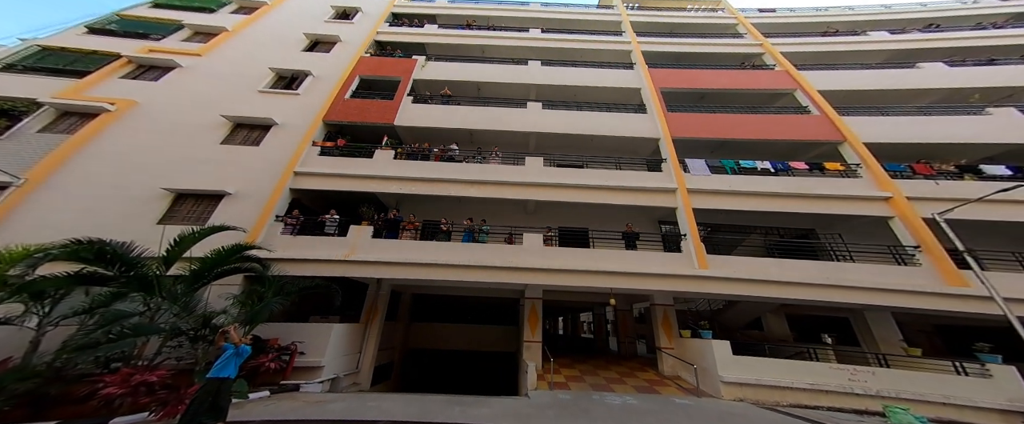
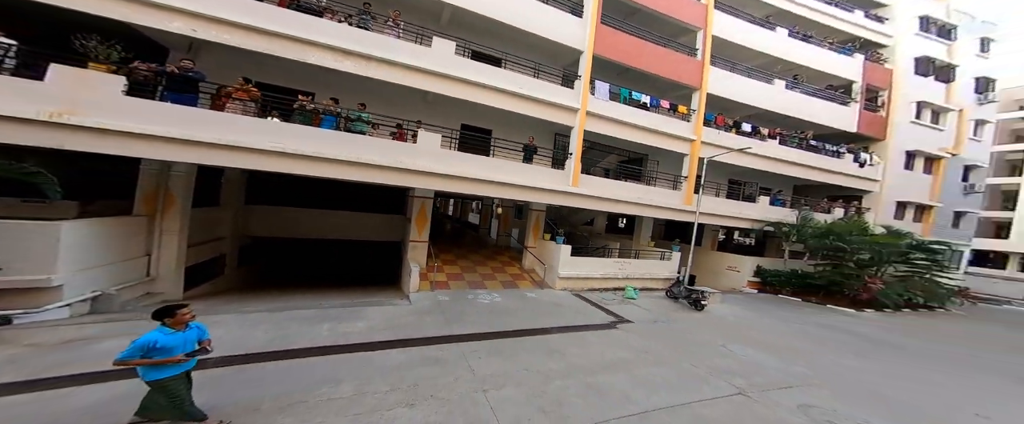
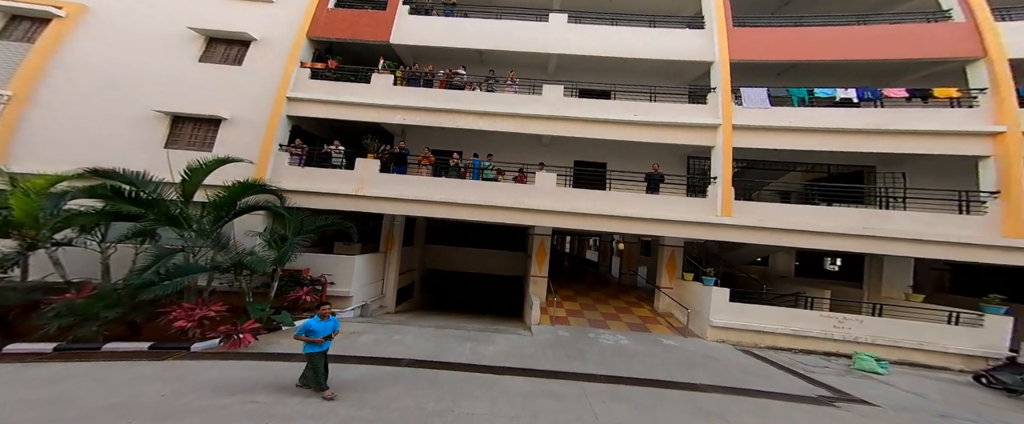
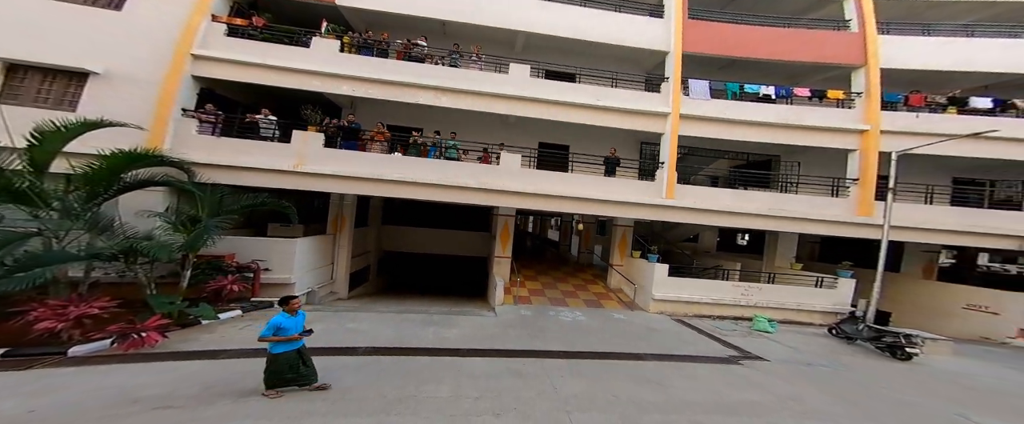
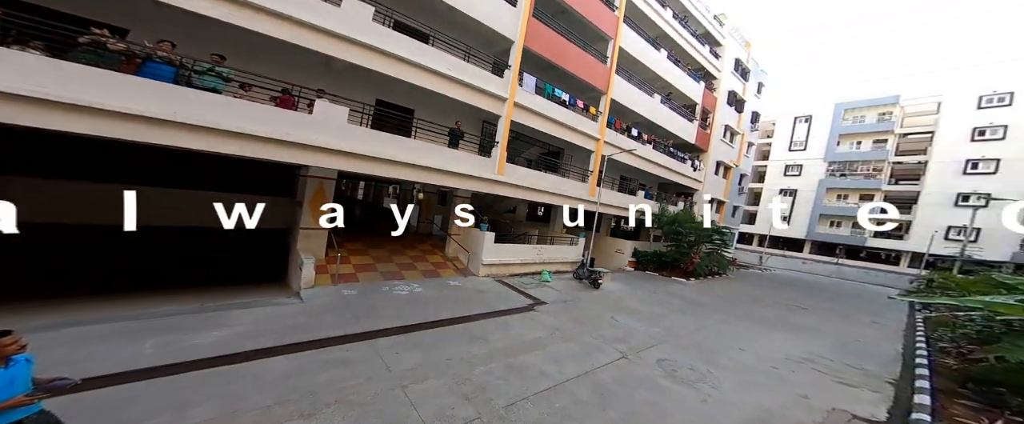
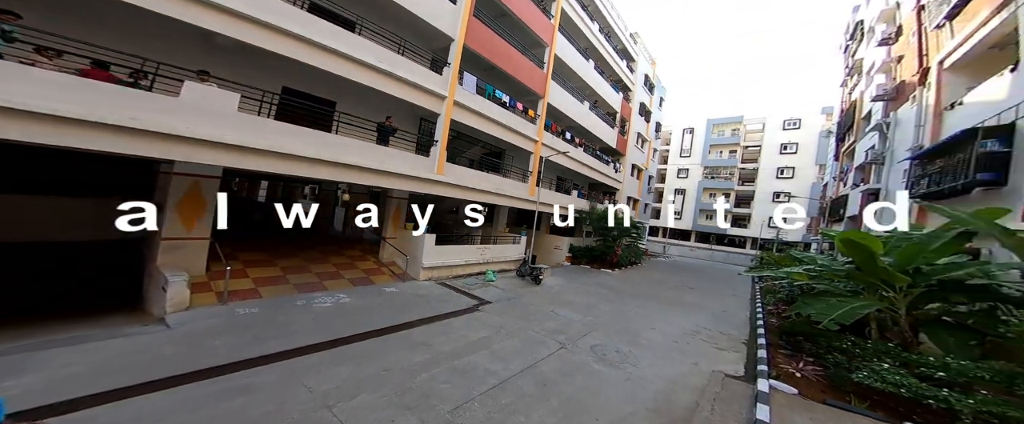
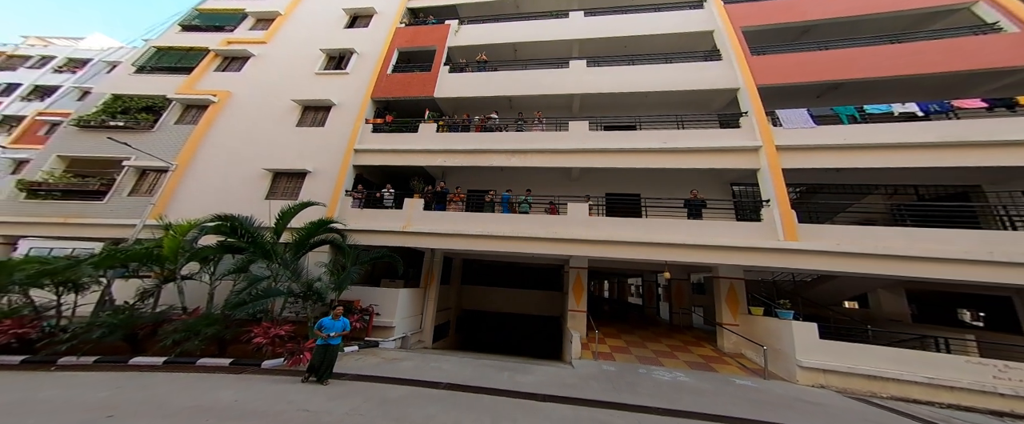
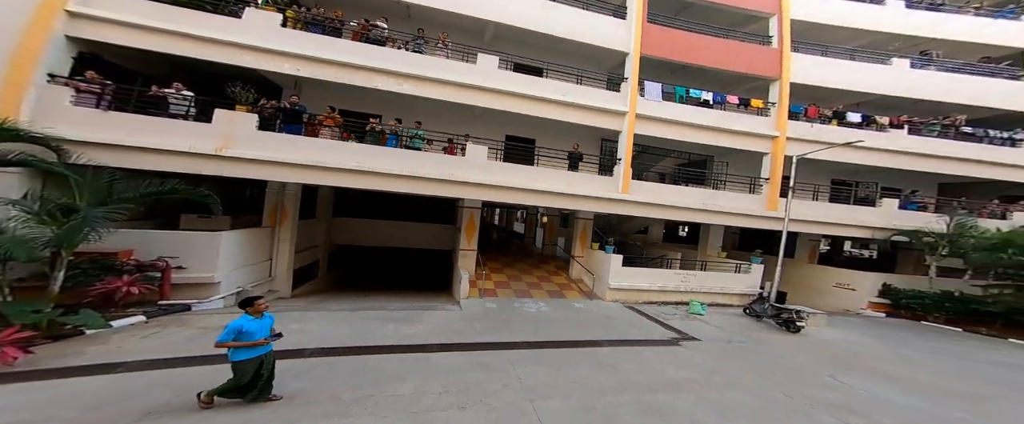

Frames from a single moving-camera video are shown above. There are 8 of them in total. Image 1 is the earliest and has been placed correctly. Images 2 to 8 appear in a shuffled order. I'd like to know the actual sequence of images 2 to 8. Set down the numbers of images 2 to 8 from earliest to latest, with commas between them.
7, 3, 4, 8, 2, 5, 6
